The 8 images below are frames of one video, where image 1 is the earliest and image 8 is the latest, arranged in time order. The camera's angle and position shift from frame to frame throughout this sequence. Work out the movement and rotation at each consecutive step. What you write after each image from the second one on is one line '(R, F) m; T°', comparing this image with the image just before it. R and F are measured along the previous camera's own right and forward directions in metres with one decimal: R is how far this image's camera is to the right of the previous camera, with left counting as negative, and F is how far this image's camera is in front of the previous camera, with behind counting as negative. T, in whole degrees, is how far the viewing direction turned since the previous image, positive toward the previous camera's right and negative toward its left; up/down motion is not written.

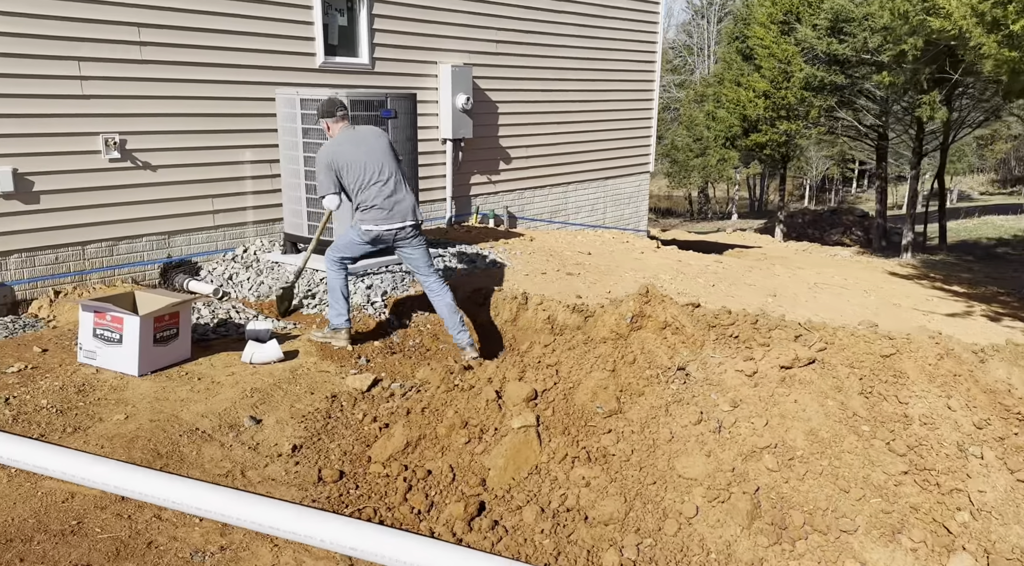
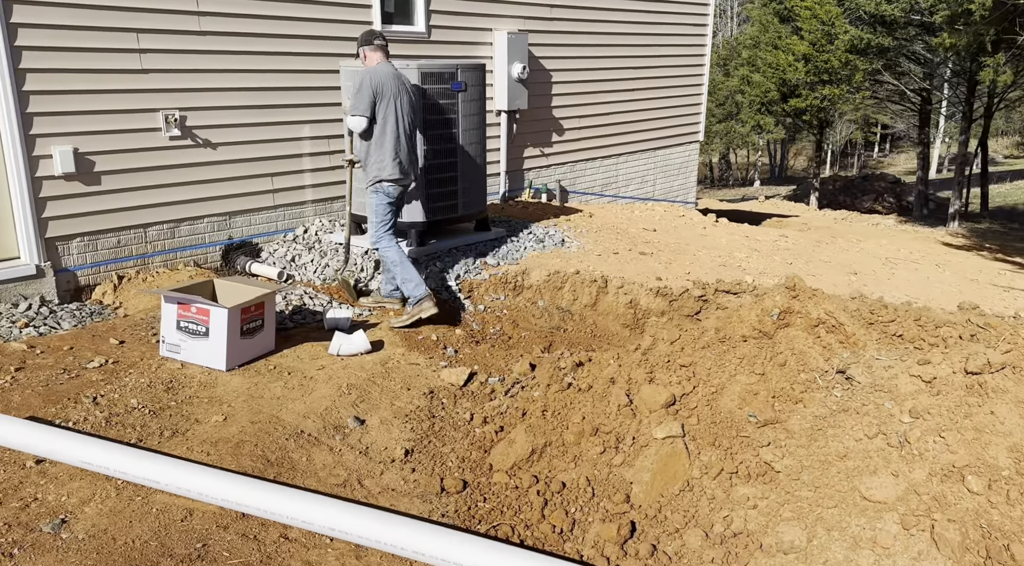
(-0.5, +0.3) m; -2°
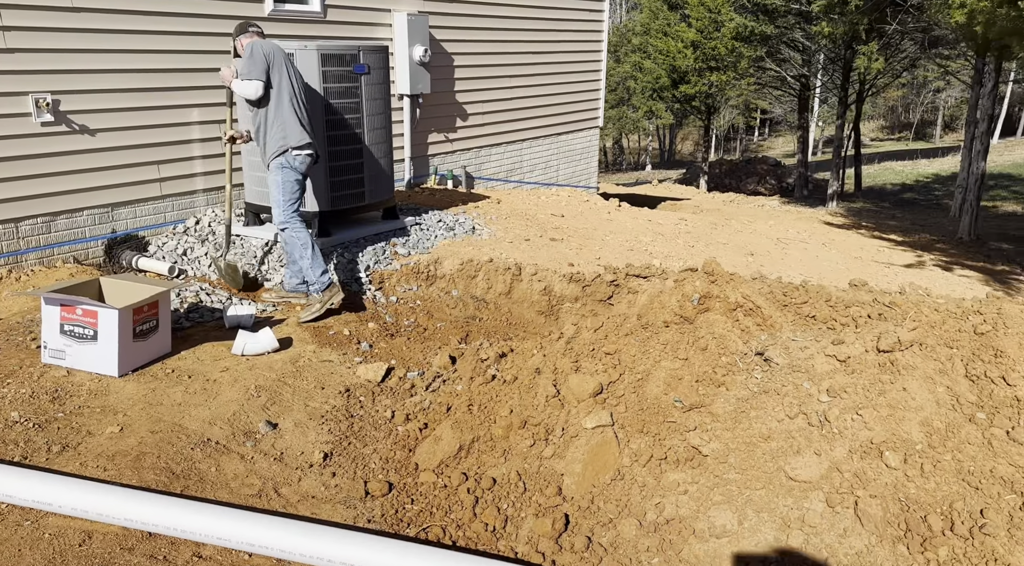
(-0.1, +0.1) m; +8°
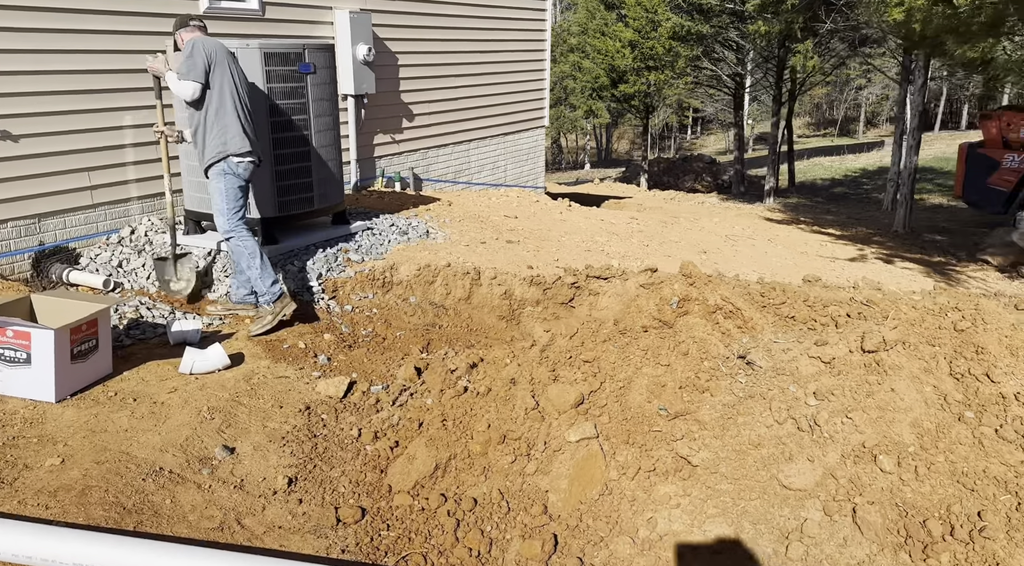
(-0.1, +0.2) m; +4°
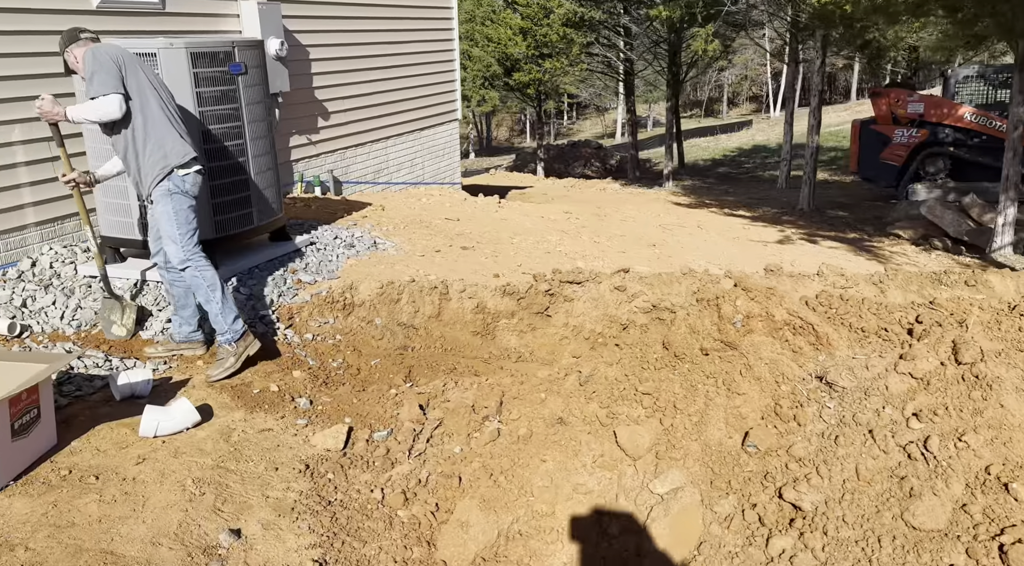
(-0.6, +0.4) m; +8°
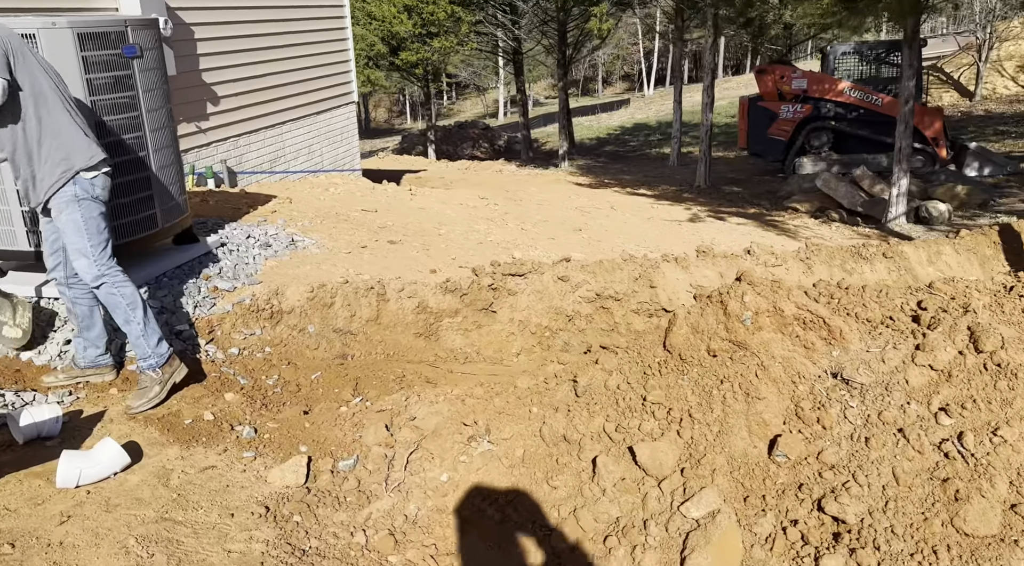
(-0.4, +0.4) m; +8°
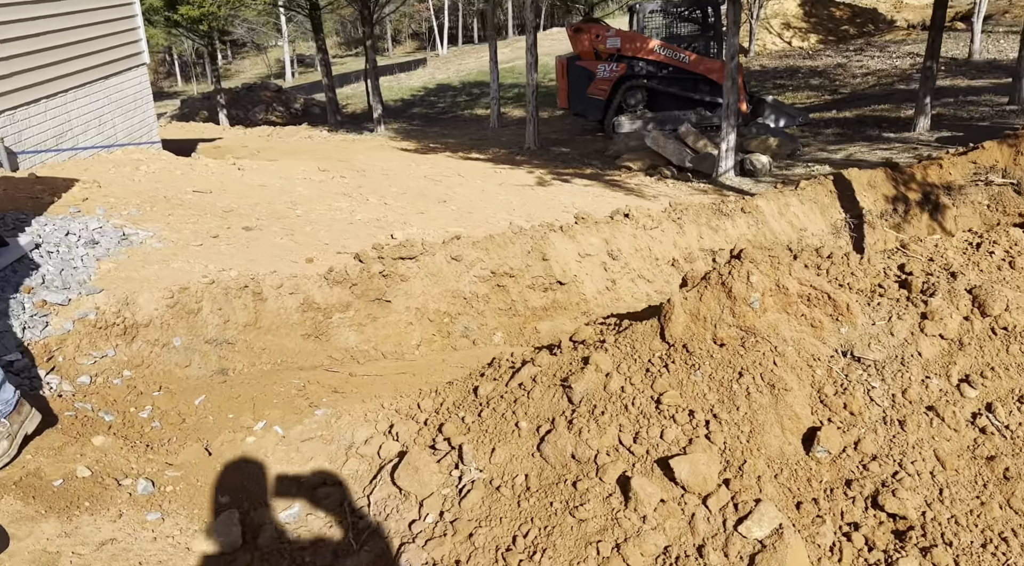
(-0.6, +0.5) m; +14°
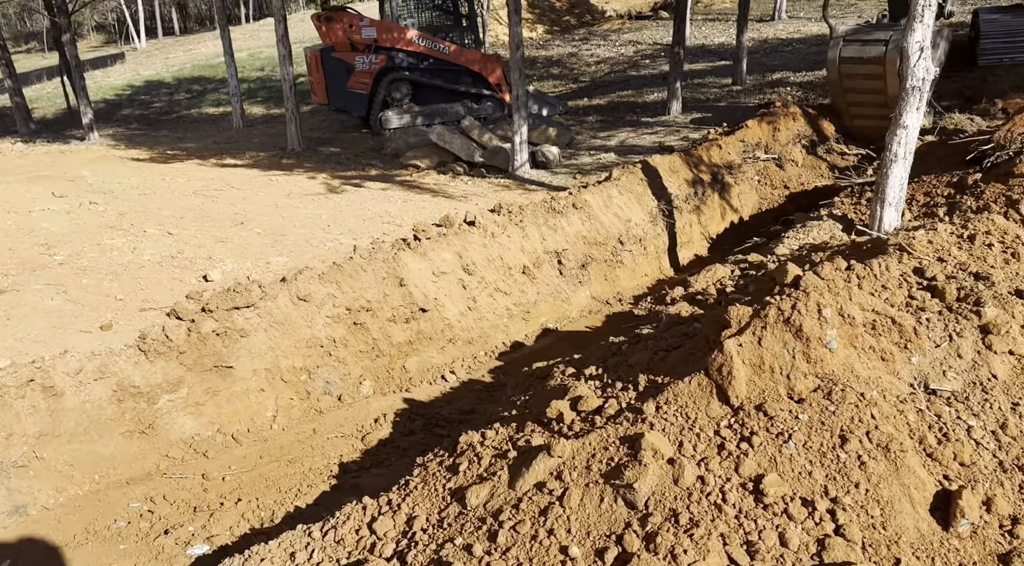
(-0.7, +0.9) m; +19°
